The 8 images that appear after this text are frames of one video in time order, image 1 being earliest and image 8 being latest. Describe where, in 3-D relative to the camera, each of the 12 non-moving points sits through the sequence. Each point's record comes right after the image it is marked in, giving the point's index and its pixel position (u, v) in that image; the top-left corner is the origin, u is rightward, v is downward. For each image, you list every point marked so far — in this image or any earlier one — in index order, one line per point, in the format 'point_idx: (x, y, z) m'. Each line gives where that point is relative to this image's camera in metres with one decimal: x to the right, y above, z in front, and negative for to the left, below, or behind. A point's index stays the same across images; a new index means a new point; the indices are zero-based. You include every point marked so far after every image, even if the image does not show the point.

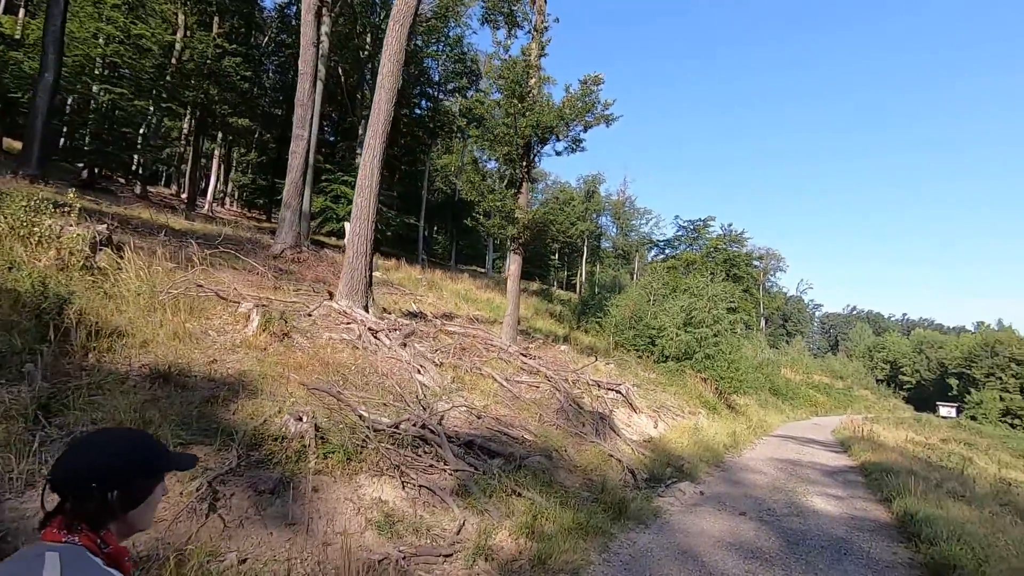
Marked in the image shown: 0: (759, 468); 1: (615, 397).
0: (+4.3, -3.1, +9.4) m
1: (+2.1, -2.2, +10.9) m
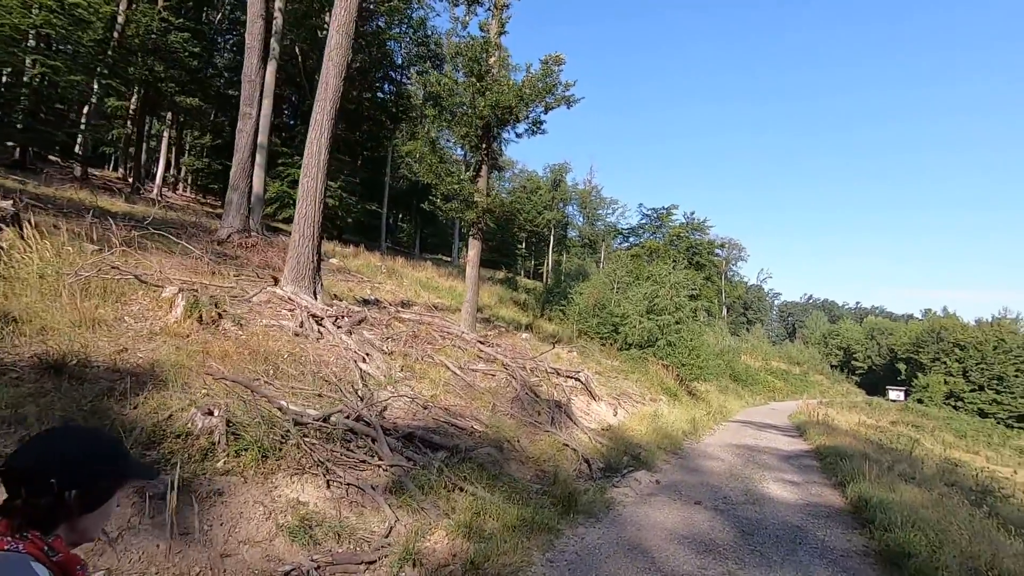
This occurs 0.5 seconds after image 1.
0: (+3.5, -2.9, +9.3) m
1: (+1.2, -1.9, +10.7) m
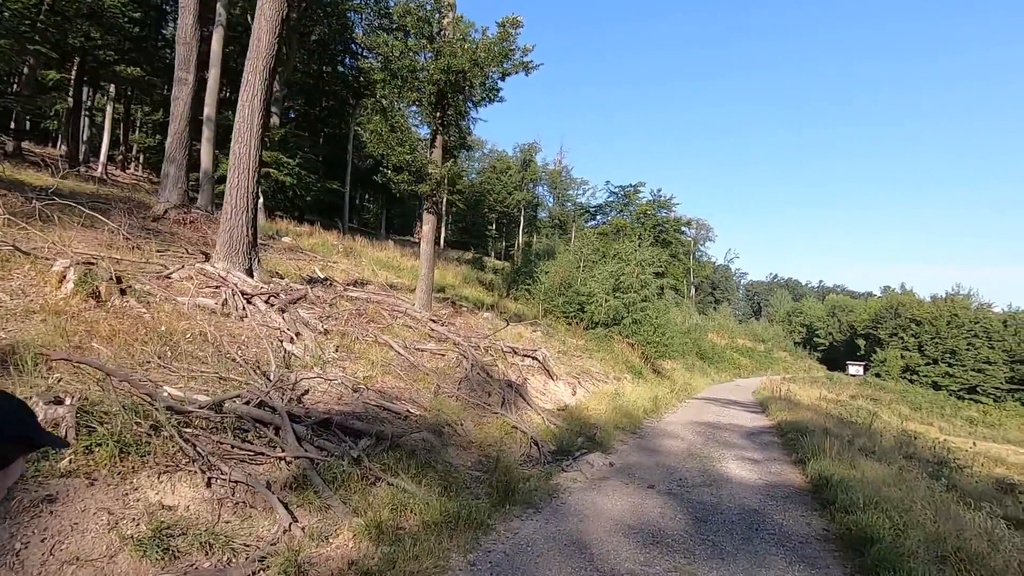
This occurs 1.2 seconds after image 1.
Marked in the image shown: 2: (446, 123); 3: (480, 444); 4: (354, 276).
0: (+2.7, -2.4, +8.9) m
1: (+0.3, -1.4, +10.2) m
2: (-1.6, +4.0, +13.1) m
3: (-0.4, -1.8, +6.1) m
4: (-4.6, +0.4, +15.6) m
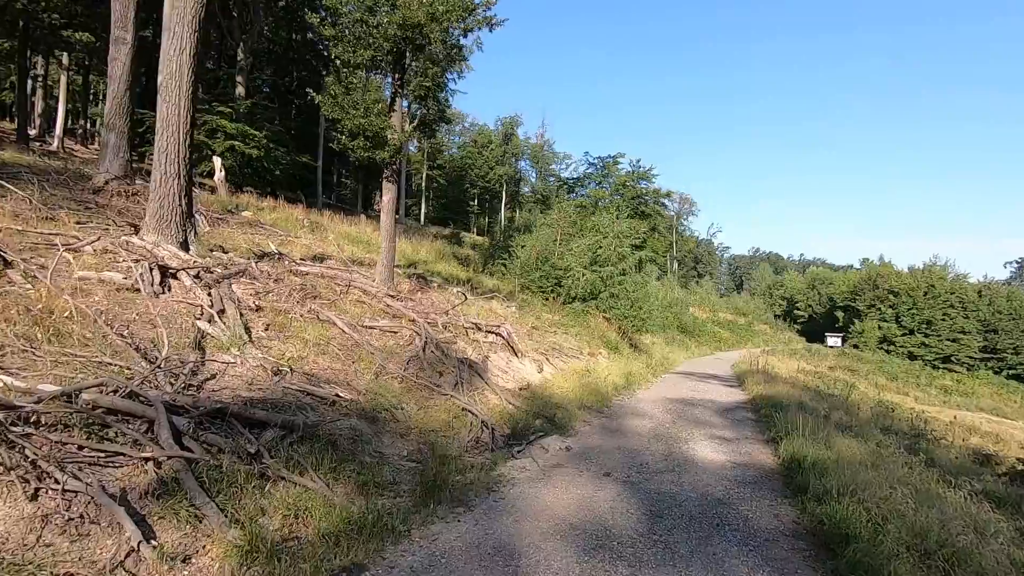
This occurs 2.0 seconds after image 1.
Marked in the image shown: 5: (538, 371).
0: (+2.1, -1.9, +8.4) m
1: (-0.3, -0.9, +9.6) m
2: (-2.4, +4.6, +12.3) m
3: (-0.9, -1.4, +5.5) m
4: (-5.4, +1.0, +14.7) m
5: (+0.5, -1.5, +9.6) m
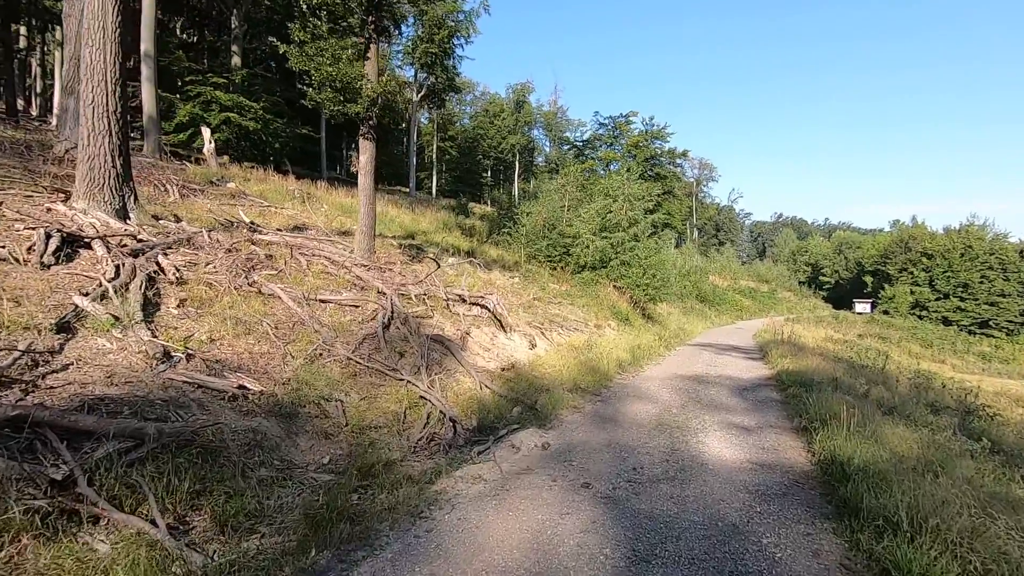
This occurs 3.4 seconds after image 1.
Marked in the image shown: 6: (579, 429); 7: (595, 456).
0: (+1.9, -1.4, +7.2) m
1: (-0.5, -0.4, +8.4) m
2: (-2.7, +5.3, +10.9) m
3: (-1.3, -1.1, +4.4) m
4: (-5.5, +1.7, +13.6) m
5: (+0.3, -0.9, +8.4) m
6: (+0.7, -1.4, +5.2) m
7: (+0.7, -1.4, +4.5) m
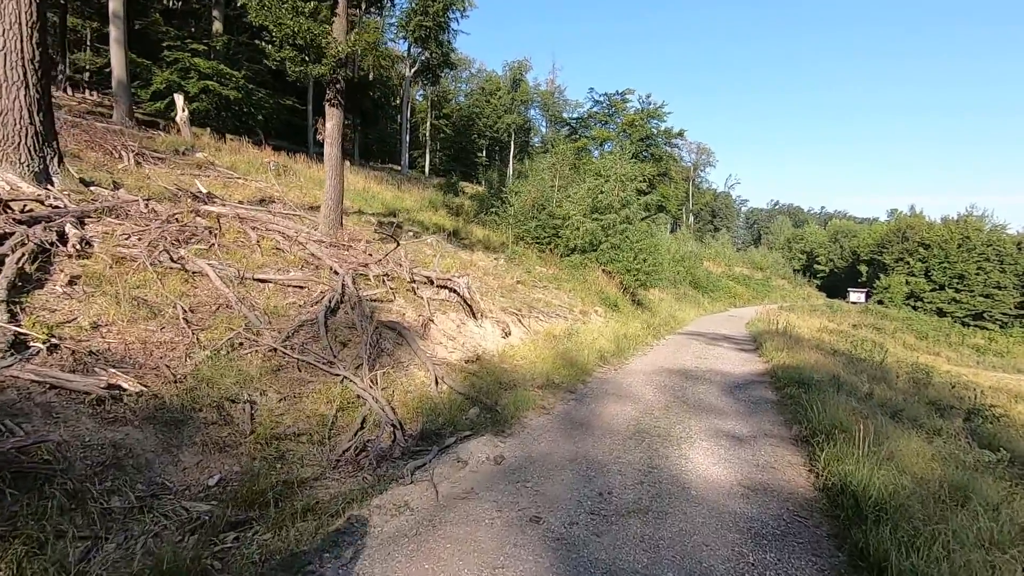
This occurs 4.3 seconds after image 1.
0: (+1.5, -1.2, +6.5) m
1: (-0.9, -0.1, +7.6) m
2: (-3.0, +5.6, +9.9) m
3: (-1.6, -1.0, +3.6) m
4: (-5.9, +2.2, +12.7) m
5: (-0.1, -0.7, +7.7) m
6: (+0.3, -1.2, +4.4) m
7: (+0.3, -1.3, +3.7) m
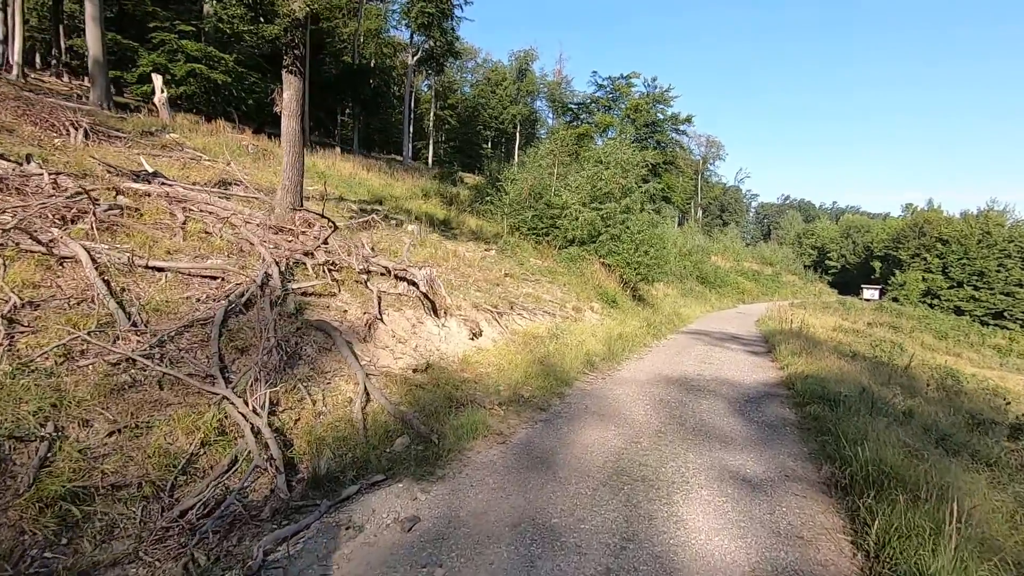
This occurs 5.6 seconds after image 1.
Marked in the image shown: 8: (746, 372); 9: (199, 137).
0: (+1.1, -1.2, +5.3) m
1: (-1.3, -0.1, +6.5) m
2: (-3.3, +5.8, +8.7) m
3: (-2.1, -0.9, +2.5) m
4: (-6.2, +2.4, +11.6) m
5: (-0.5, -0.6, +6.5) m
6: (-0.2, -1.2, +3.3) m
7: (-0.1, -1.2, +2.6) m
8: (+3.4, -1.2, +7.8) m
9: (-9.5, +4.5, +16.2) m
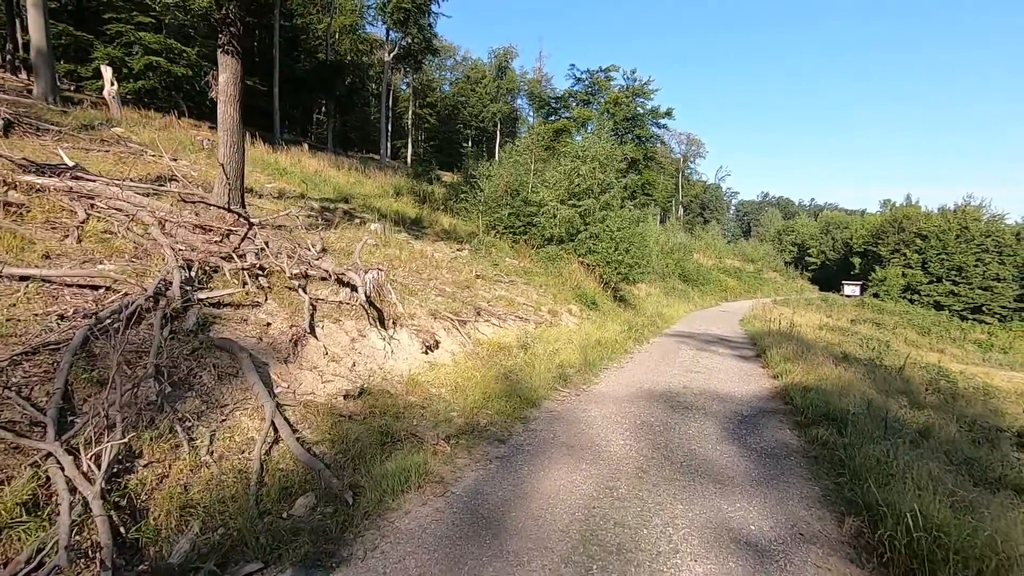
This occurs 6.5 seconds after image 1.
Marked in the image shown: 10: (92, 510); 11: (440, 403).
0: (+0.7, -1.2, +4.5) m
1: (-1.7, -0.1, +5.6) m
2: (-3.8, +5.7, +7.7) m
3: (-2.4, -1.0, +1.5) m
4: (-6.8, +2.3, +10.6) m
5: (-0.9, -0.7, +5.6) m
6: (-0.5, -1.2, +2.4) m
7: (-0.4, -1.3, +1.7) m
8: (+2.9, -1.2, +7.0) m
9: (-10.3, +4.3, +15.0) m
10: (-1.8, -0.9, +2.3) m
11: (-0.6, -0.9, +4.6) m
